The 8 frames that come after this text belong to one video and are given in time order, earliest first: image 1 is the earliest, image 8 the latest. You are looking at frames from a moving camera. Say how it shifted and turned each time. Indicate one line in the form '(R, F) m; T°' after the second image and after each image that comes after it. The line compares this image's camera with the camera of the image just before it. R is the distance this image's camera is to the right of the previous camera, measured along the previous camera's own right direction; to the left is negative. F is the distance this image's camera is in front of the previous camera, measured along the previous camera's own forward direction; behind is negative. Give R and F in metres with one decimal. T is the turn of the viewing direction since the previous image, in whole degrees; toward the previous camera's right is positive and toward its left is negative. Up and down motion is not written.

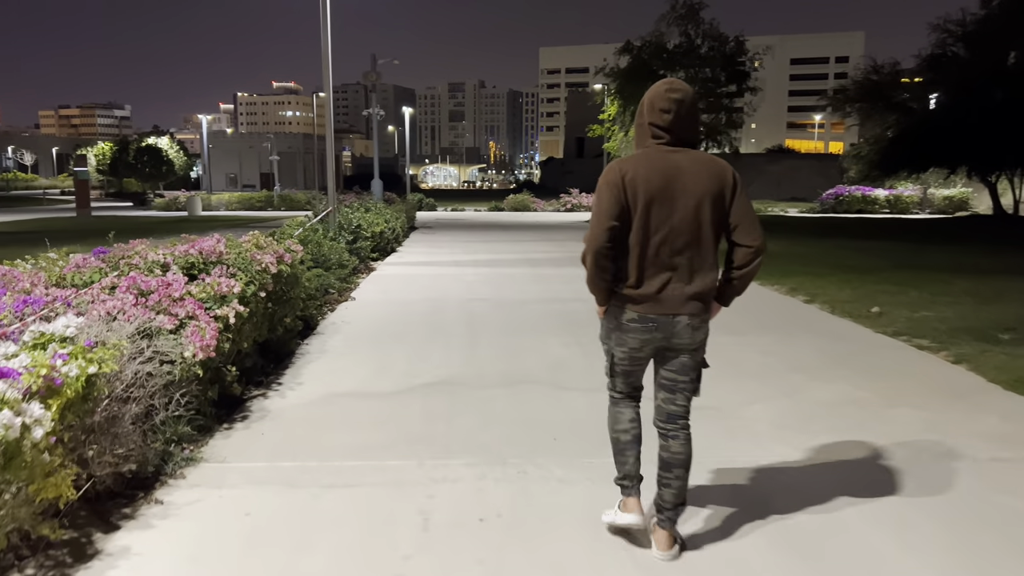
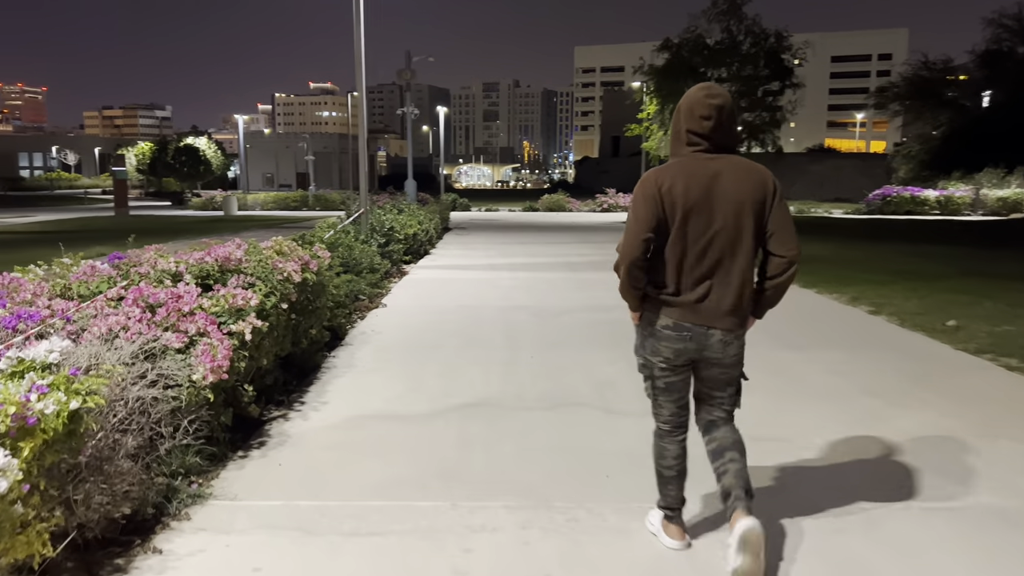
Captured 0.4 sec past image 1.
(-0.1, +0.5) m; -2°
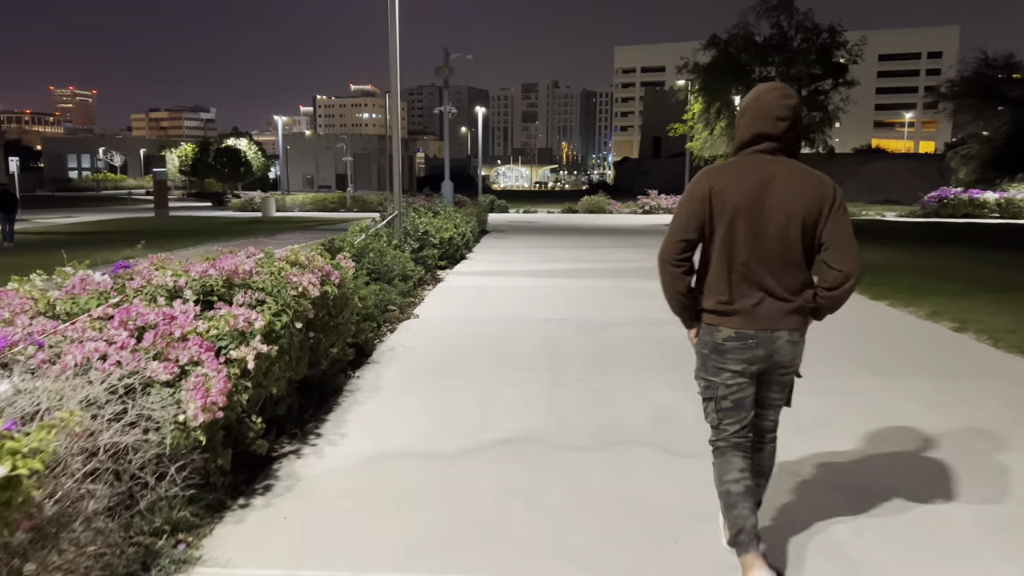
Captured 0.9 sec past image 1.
(-0.1, +0.7) m; -3°
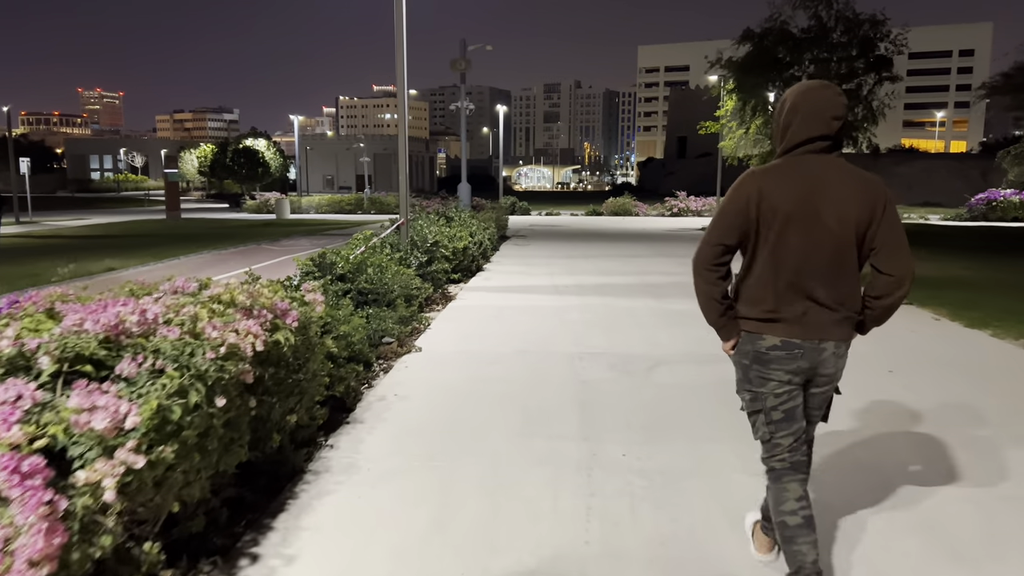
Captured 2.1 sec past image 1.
(0.0, +1.5) m; -2°
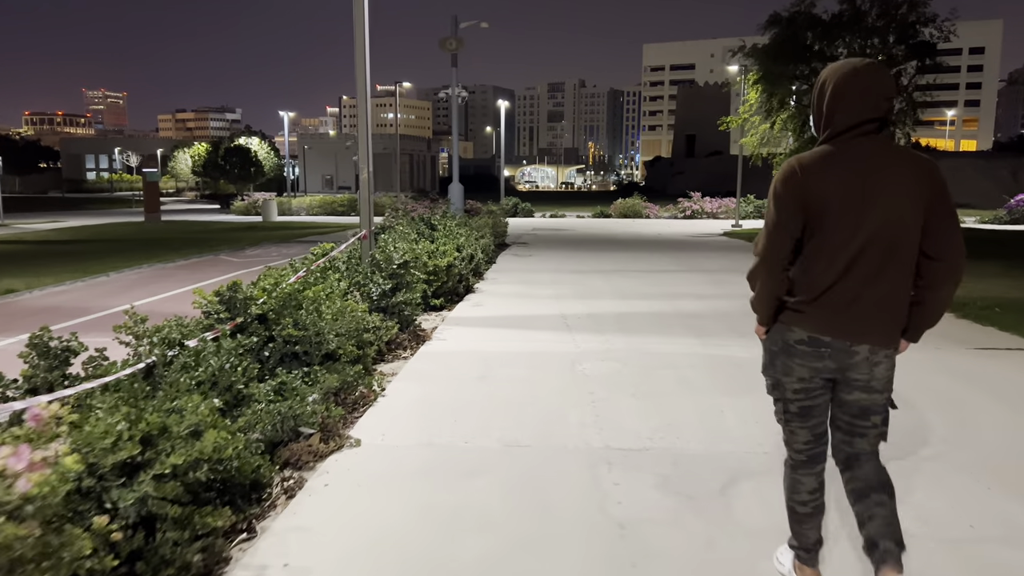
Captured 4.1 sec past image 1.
(+0.1, +2.5) m; 0°
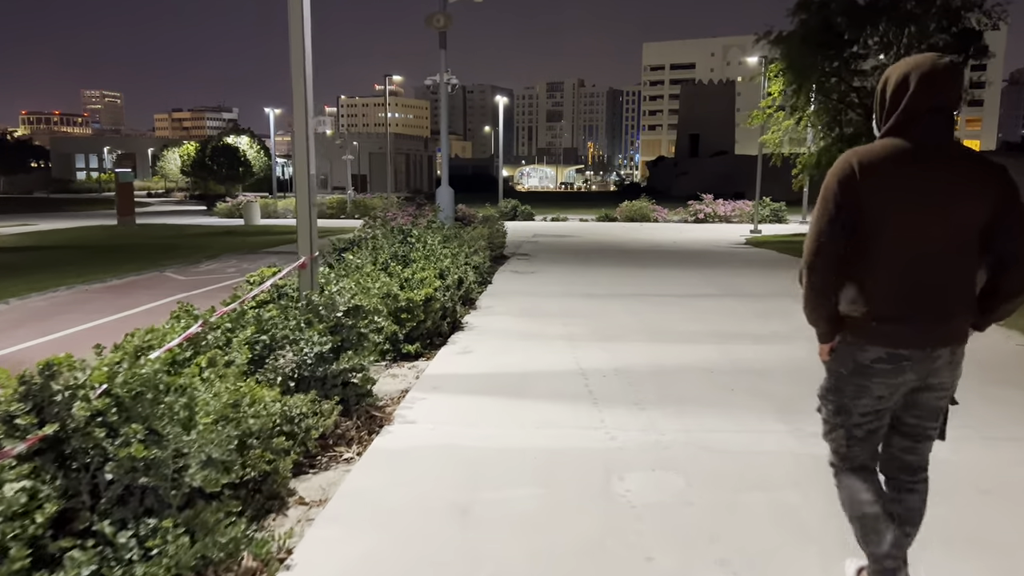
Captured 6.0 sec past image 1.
(0.0, +2.3) m; 0°
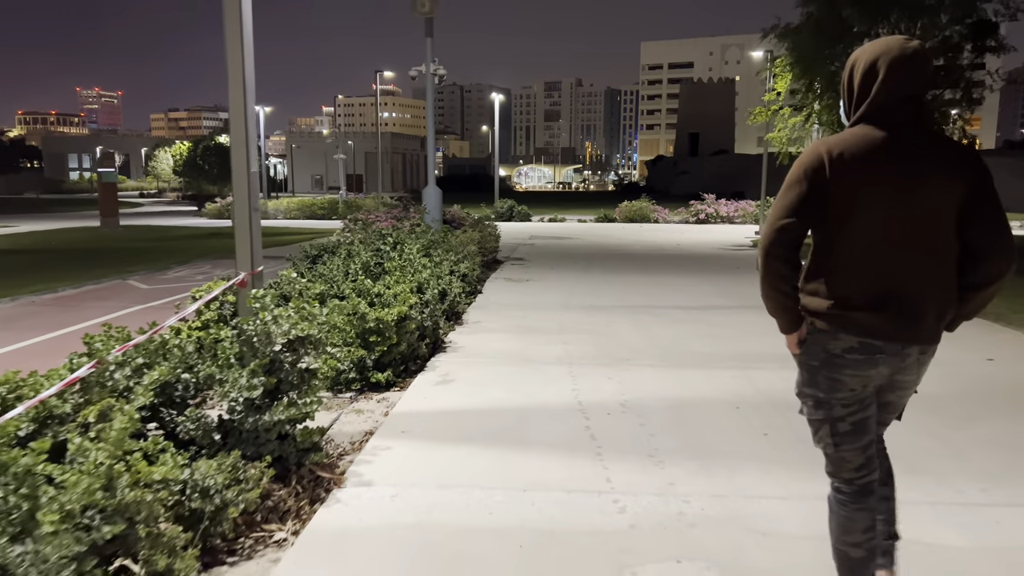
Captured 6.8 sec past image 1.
(+0.1, +1.0) m; 0°
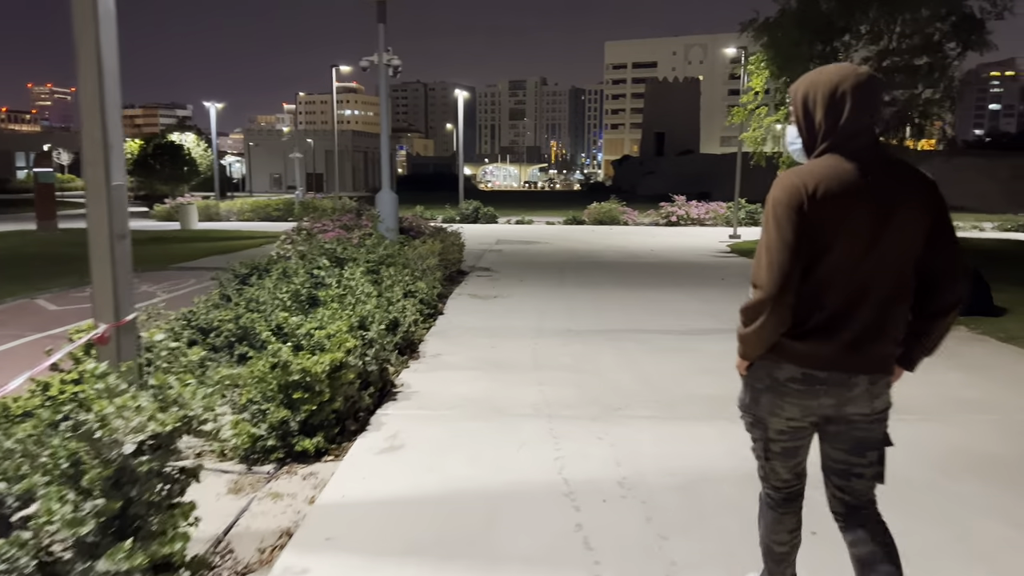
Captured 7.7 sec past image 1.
(0.0, +1.2) m; +3°
